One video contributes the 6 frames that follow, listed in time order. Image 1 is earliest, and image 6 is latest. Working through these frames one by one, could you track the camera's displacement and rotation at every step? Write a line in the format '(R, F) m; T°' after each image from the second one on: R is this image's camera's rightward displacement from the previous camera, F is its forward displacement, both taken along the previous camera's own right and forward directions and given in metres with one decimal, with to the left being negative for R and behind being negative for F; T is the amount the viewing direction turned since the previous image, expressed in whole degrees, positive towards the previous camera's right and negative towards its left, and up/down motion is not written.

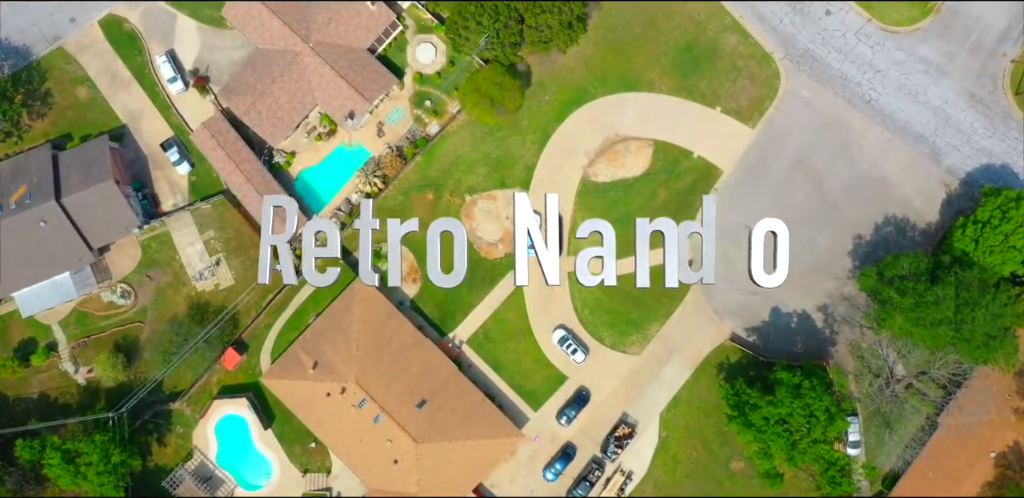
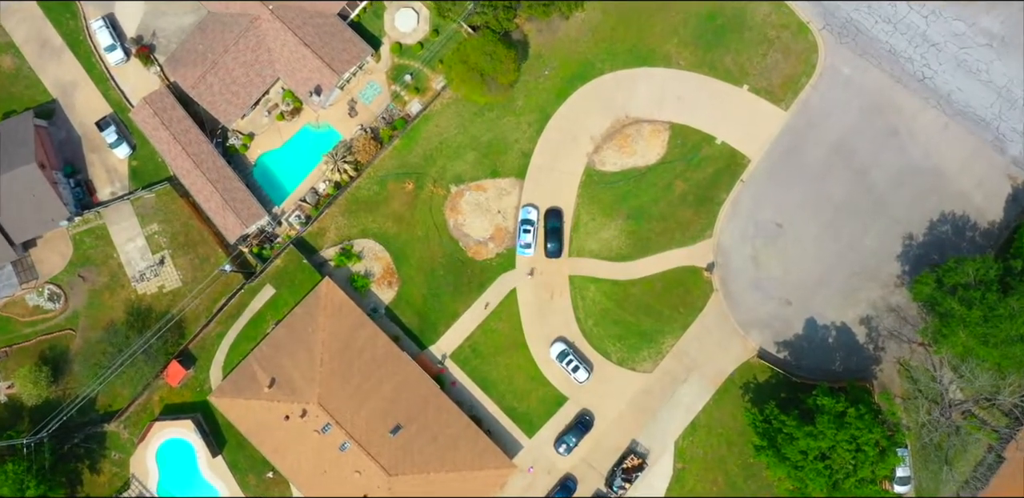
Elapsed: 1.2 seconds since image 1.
(+0.3, +7.7) m; 0°
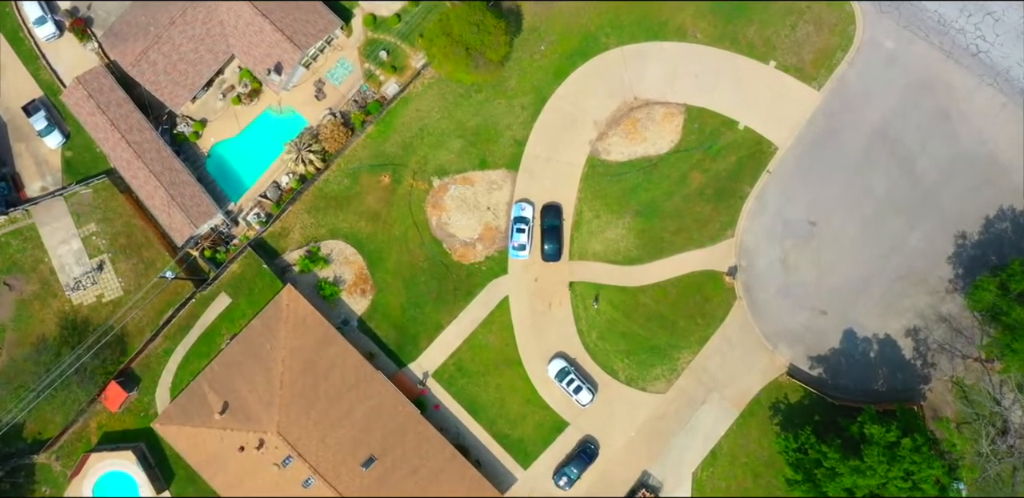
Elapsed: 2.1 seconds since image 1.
(+0.3, +6.2) m; 0°
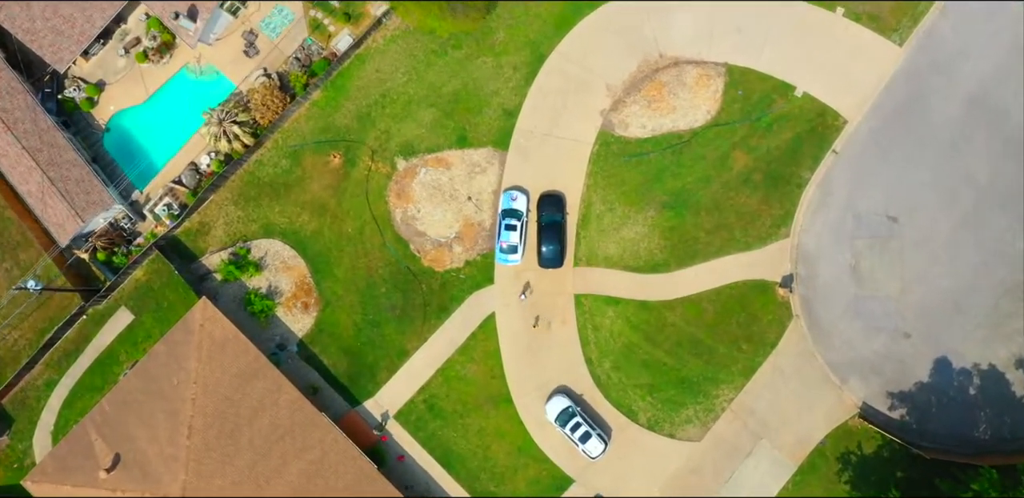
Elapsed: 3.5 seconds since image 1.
(+0.3, +9.5) m; 0°
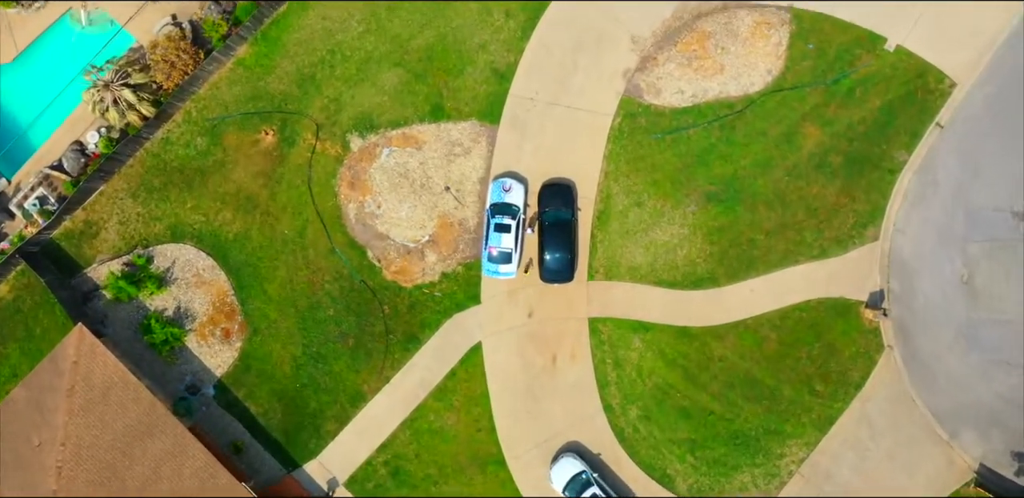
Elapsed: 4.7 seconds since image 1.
(+0.1, +8.1) m; 0°
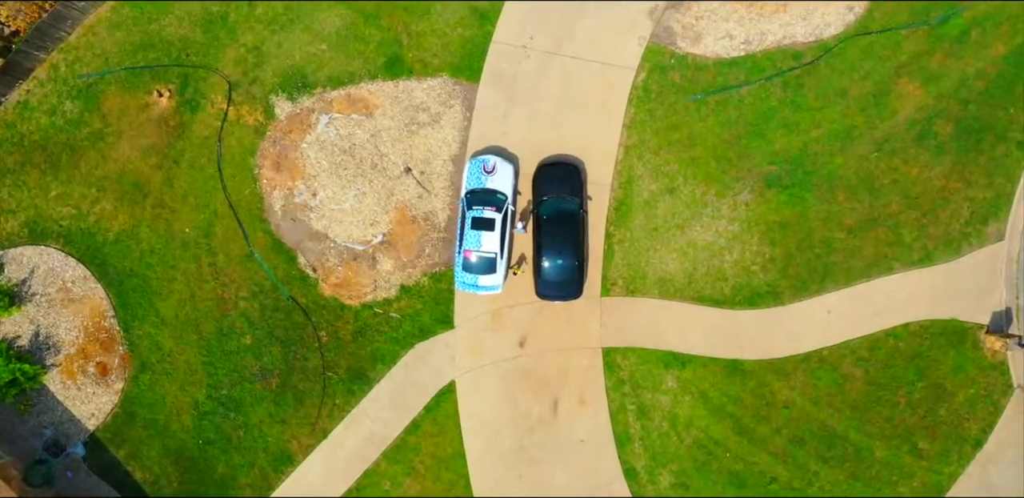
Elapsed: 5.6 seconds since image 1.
(+0.3, +6.4) m; 0°
